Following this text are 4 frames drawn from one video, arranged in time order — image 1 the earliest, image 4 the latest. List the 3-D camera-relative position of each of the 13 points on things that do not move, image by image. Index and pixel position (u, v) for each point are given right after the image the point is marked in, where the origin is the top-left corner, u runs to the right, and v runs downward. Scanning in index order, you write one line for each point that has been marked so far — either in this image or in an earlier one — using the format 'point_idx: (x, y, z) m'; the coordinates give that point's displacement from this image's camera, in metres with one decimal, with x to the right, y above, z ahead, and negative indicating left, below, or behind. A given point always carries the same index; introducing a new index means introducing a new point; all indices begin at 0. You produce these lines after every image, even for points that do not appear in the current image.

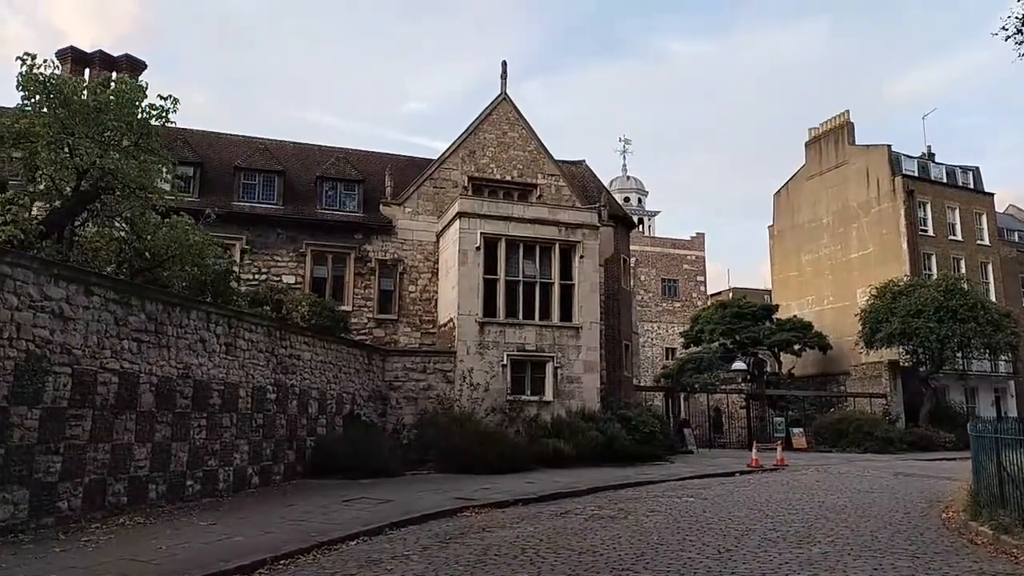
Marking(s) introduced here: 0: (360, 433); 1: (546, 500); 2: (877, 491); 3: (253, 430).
0: (-3.6, -3.4, +19.4) m
1: (+0.7, -4.0, +15.4) m
2: (+7.3, -4.0, +16.4) m
3: (-4.9, -2.7, +15.5) m
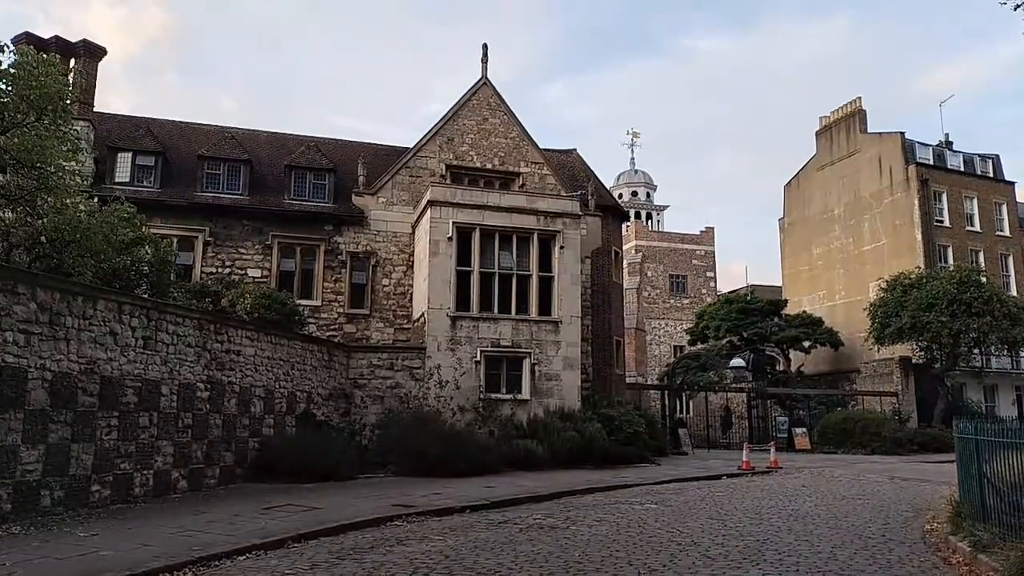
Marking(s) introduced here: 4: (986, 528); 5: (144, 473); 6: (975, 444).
0: (-4.4, -3.2, +18.2) m
1: (-0.3, -3.8, +14.1) m
2: (+6.4, -3.8, +14.9) m
3: (-5.8, -2.5, +14.4) m
4: (+5.2, -2.7, +9.1) m
5: (-6.0, -3.0, +13.5) m
6: (+5.6, -1.9, +10.0) m
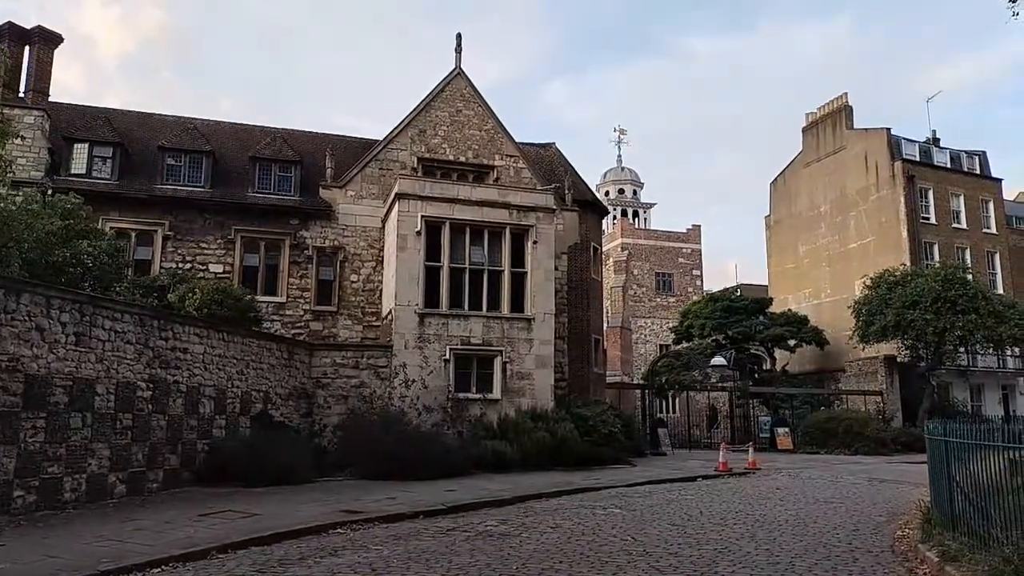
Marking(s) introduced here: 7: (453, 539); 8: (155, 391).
0: (-5.2, -3.1, +17.5) m
1: (-1.0, -3.7, +13.4) m
2: (+5.6, -3.7, +14.2) m
3: (-6.6, -2.4, +13.6) m
4: (+4.6, -2.6, +8.4) m
5: (-6.8, -2.9, +12.7) m
6: (+4.9, -1.8, +9.3) m
7: (-0.8, -3.2, +10.6) m
8: (-6.3, -1.8, +14.6) m
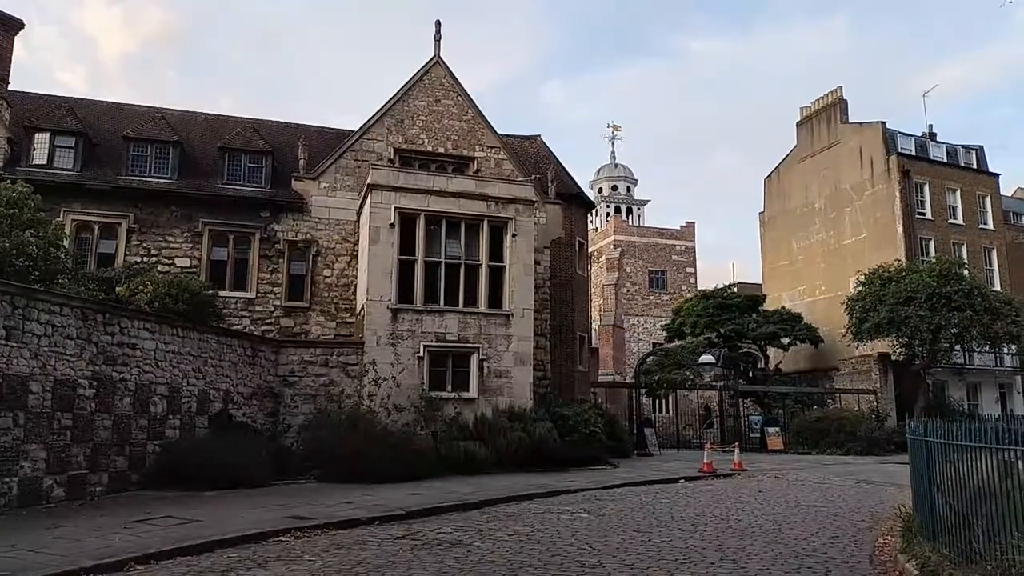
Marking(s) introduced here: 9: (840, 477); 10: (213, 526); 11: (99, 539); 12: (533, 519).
0: (-5.8, -3.0, +16.7) m
1: (-1.6, -3.5, +12.6) m
2: (+5.0, -3.5, +13.4) m
3: (-7.2, -2.3, +12.8) m
4: (+4.0, -2.4, +7.6) m
5: (-7.3, -2.8, +11.9) m
6: (+4.3, -1.7, +8.5) m
7: (-1.3, -3.1, +9.8) m
8: (-6.9, -1.7, +13.8) m
9: (+7.3, -4.2, +18.2) m
10: (-4.1, -3.2, +11.1) m
11: (-5.0, -3.0, +9.9) m
12: (+0.3, -3.4, +12.1) m
